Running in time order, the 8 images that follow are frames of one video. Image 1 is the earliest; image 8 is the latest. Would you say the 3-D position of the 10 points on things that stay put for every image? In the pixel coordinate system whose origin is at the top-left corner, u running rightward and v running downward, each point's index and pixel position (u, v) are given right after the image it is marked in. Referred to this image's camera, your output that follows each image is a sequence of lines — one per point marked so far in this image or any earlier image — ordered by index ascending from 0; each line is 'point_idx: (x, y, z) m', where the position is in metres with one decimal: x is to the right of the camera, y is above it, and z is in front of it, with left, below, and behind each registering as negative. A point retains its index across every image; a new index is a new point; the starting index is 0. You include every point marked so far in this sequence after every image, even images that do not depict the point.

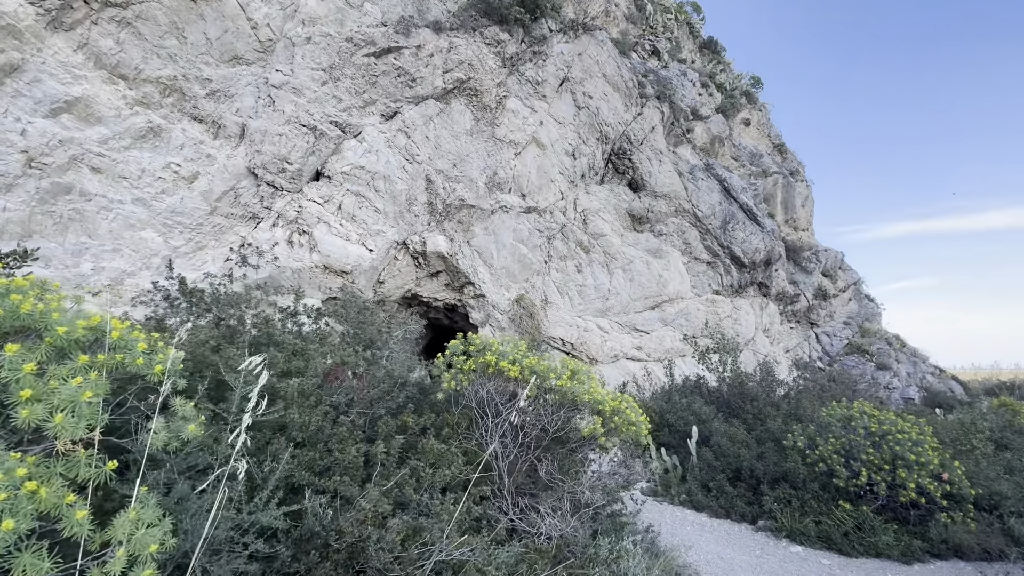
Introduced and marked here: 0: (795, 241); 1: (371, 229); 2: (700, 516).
0: (+11.3, +1.9, +18.8) m
1: (-3.3, +1.4, +11.0) m
2: (+2.8, -3.3, +6.8) m
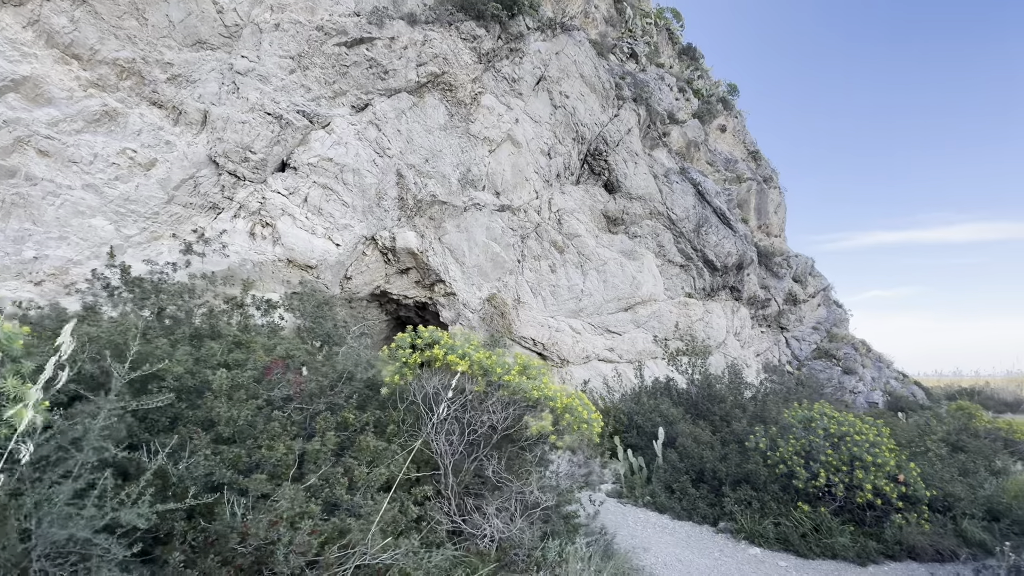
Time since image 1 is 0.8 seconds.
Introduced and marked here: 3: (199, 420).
0: (+10.3, +1.7, +19.0) m
1: (-3.9, +1.5, +10.7) m
2: (+2.2, -3.3, +6.8) m
3: (-2.4, -1.0, +3.6) m
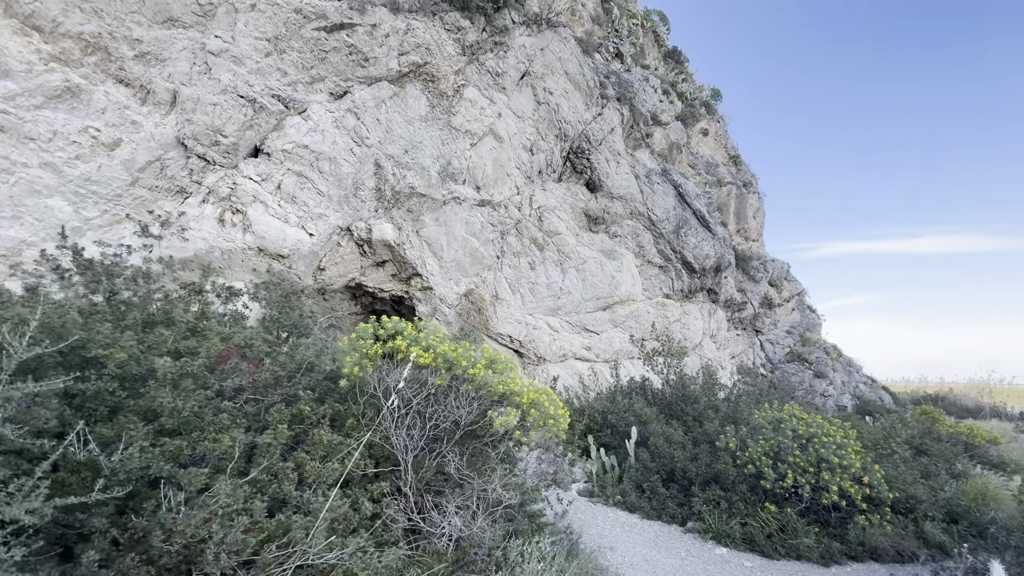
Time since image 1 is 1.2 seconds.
0: (+9.5, +1.5, +19.3) m
1: (-4.4, +1.7, +10.4) m
2: (+1.7, -3.3, +6.7) m
3: (-2.7, -0.9, +3.4) m
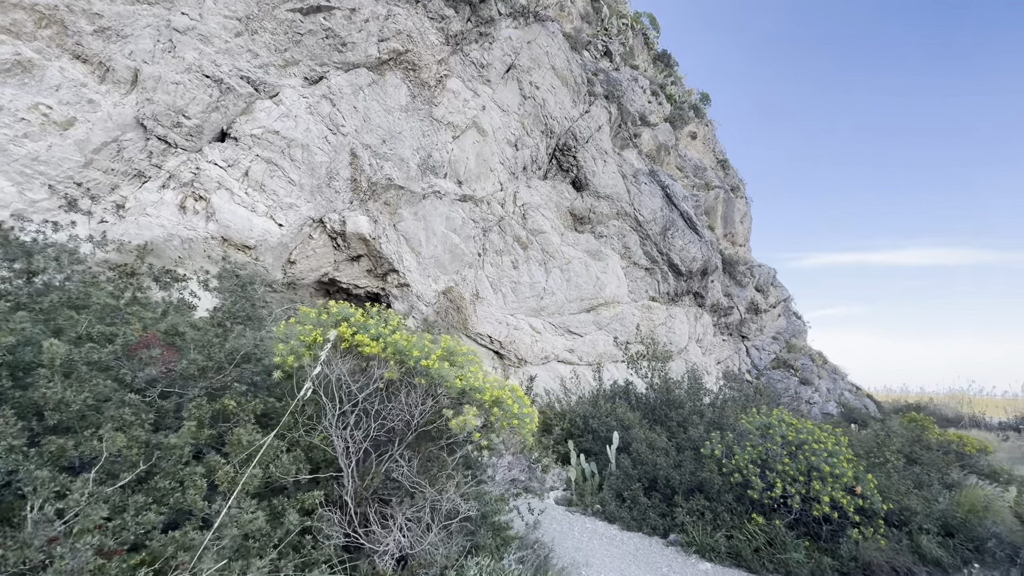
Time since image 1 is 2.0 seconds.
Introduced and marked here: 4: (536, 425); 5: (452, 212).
0: (+8.9, +1.3, +19.1) m
1: (-4.8, +1.8, +9.9) m
2: (+1.3, -3.2, +6.3) m
3: (-2.9, -0.7, +2.8) m
4: (+0.2, -1.2, +4.2) m
5: (-1.5, +2.0, +12.1) m
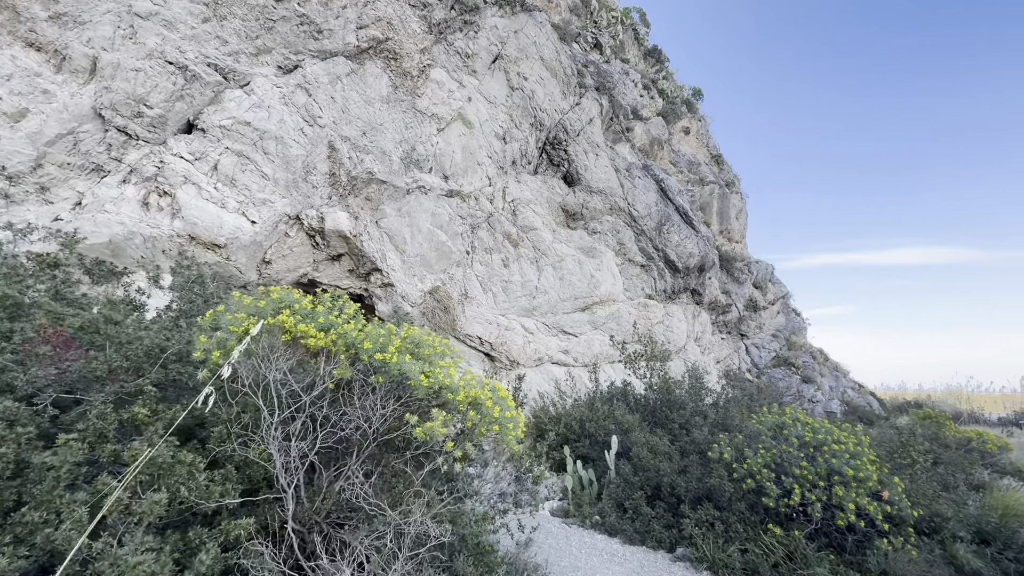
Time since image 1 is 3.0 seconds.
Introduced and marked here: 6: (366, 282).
0: (+8.5, +1.4, +18.6) m
1: (-5.1, +1.8, +9.3) m
2: (+1.2, -3.1, +5.6) m
3: (-3.0, -0.6, +2.2) m
4: (+0.1, -1.1, +3.6) m
5: (-1.8, +2.0, +11.5) m
6: (-3.2, +0.1, +10.4) m
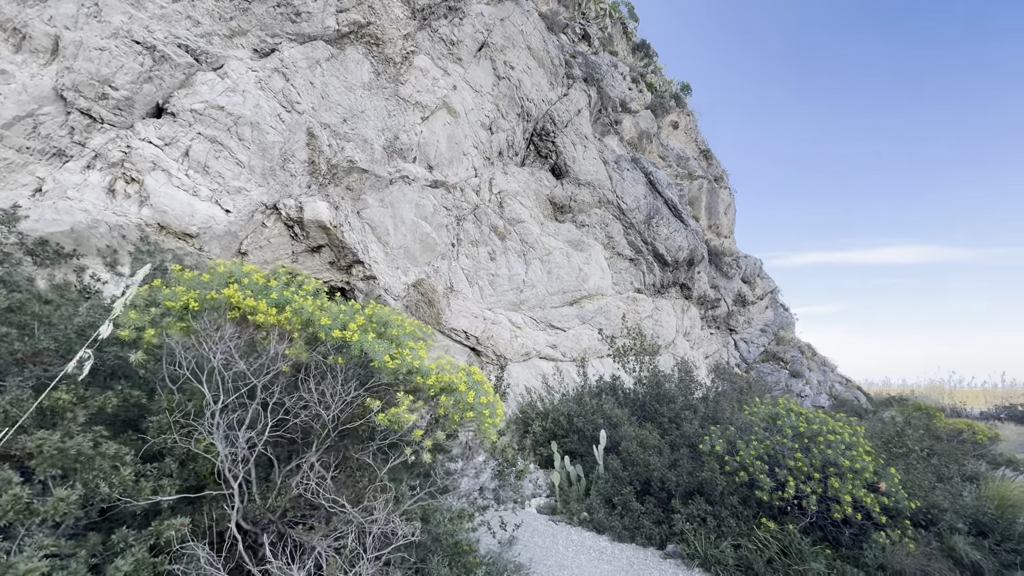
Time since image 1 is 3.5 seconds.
0: (+8.1, +1.6, +18.5) m
1: (-5.3, +2.0, +8.9) m
2: (+1.0, -2.9, +5.4) m
3: (-3.2, -0.4, +1.9) m
4: (-0.1, -1.0, +3.4) m
5: (-2.1, +2.1, +11.2) m
6: (-3.5, +0.3, +10.1) m
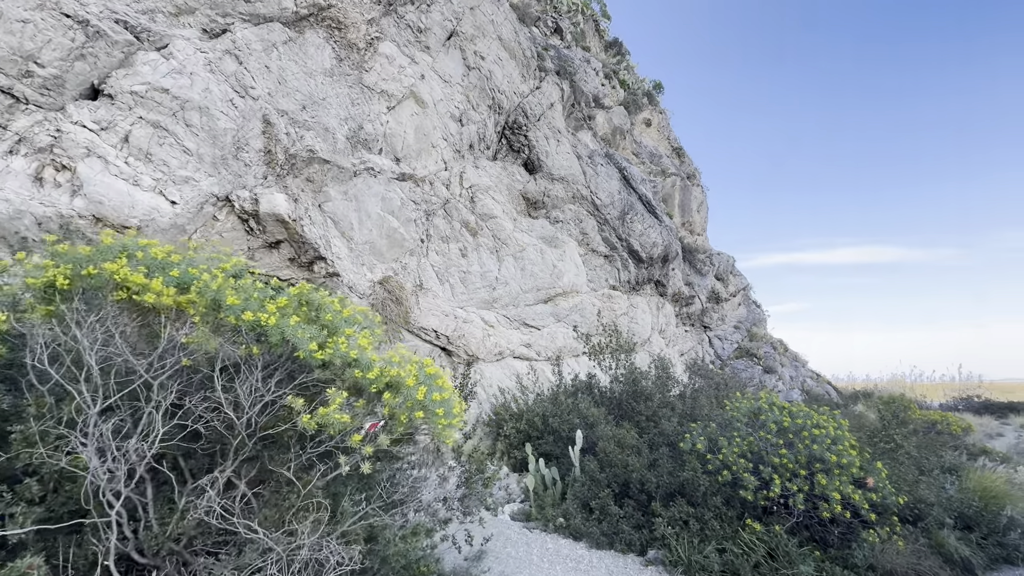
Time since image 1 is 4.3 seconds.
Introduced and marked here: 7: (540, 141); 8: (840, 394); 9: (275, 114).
0: (+7.0, +1.8, +18.5) m
1: (-5.9, +2.0, +8.2) m
2: (+0.7, -2.8, +5.0) m
3: (-3.3, -0.4, +1.3) m
4: (-0.3, -0.8, +2.9) m
5: (-2.8, +2.2, +10.7) m
6: (-4.1, +0.3, +9.5) m
7: (+0.8, +4.3, +13.8) m
8: (+13.1, -4.2, +18.8) m
9: (-4.7, +3.5, +9.4) m
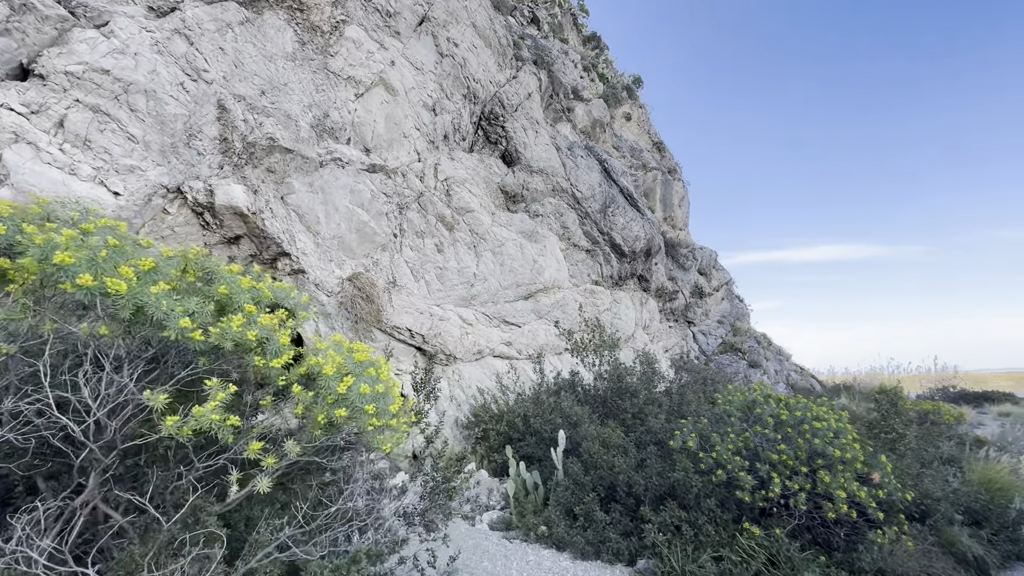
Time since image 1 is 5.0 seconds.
0: (+6.2, +1.9, +18.2) m
1: (-6.3, +2.0, +7.5) m
2: (+0.5, -2.6, +4.5) m
3: (-3.5, -0.3, +0.7) m
4: (-0.5, -0.7, +2.4) m
5: (-3.3, +2.2, +10.1) m
6: (-4.6, +0.4, +8.8) m
7: (+0.2, +4.4, +13.3) m
8: (+12.4, -4.0, +18.7) m
9: (-5.2, +3.5, +8.7) m
